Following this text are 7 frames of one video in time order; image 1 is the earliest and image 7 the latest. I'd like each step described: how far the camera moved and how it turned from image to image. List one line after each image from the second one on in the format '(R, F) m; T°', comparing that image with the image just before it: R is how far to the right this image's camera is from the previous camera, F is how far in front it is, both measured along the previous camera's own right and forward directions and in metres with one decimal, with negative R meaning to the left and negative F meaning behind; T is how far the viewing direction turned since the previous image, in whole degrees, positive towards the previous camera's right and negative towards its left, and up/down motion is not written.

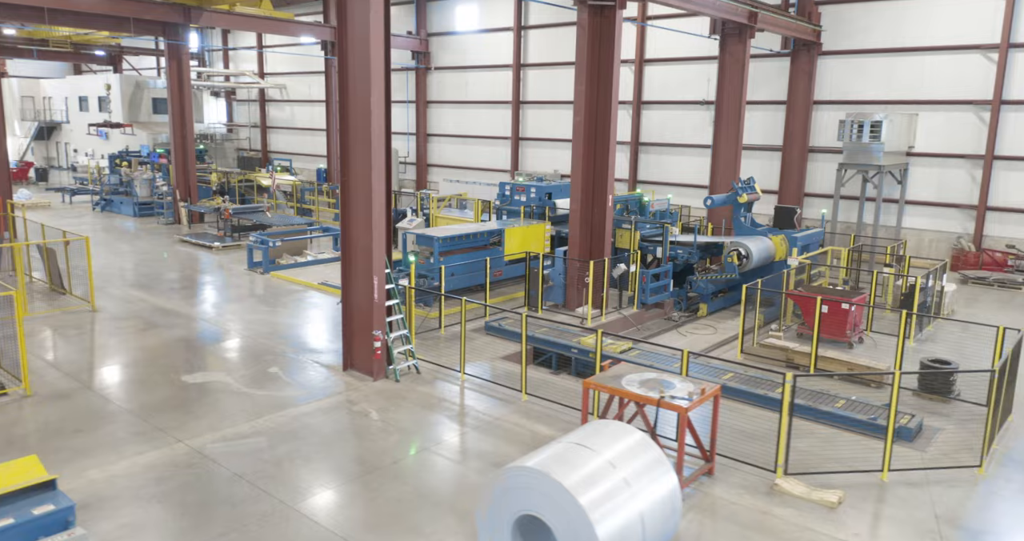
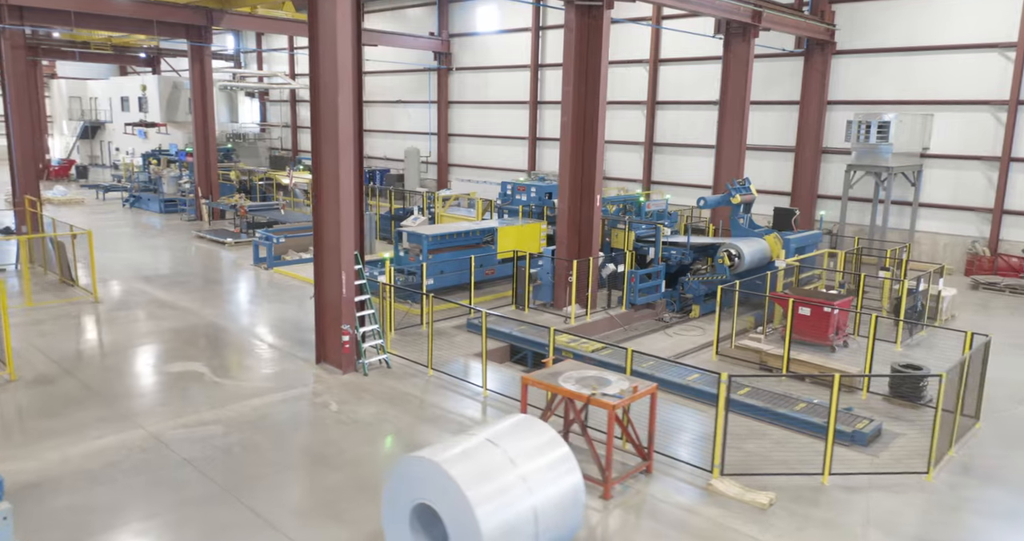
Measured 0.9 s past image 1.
(+1.0, -0.1) m; -3°
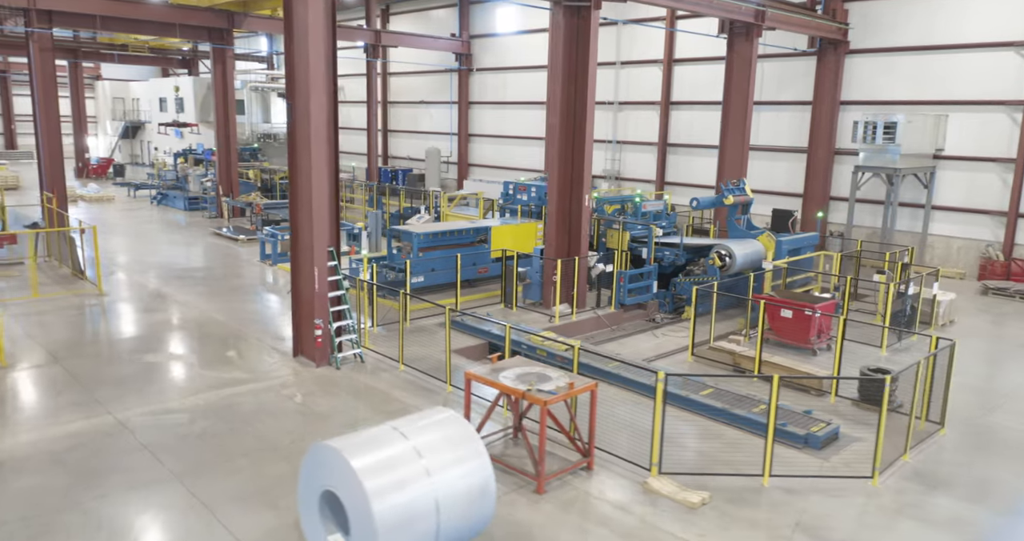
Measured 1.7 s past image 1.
(+1.0, -0.1) m; -3°
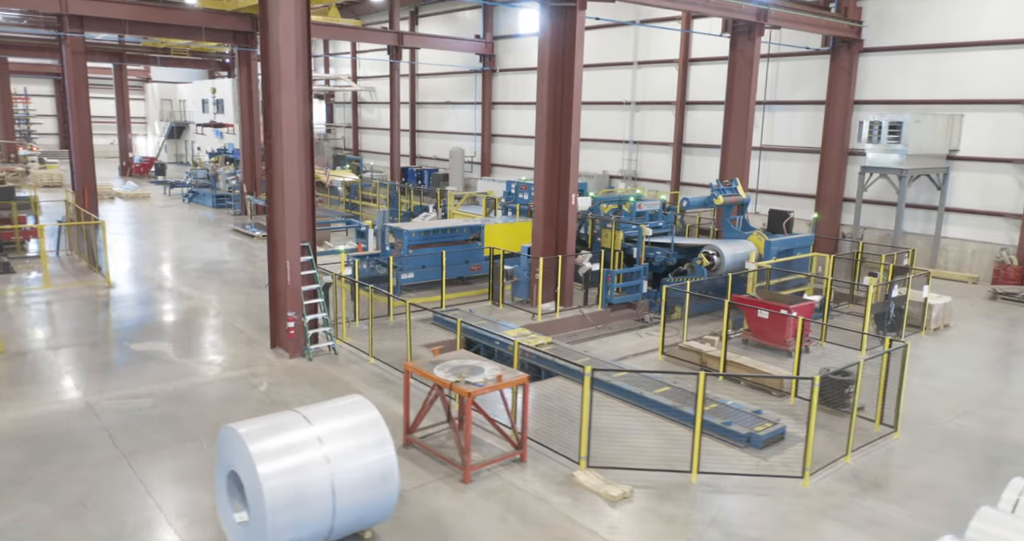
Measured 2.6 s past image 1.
(+1.1, -0.1) m; -4°
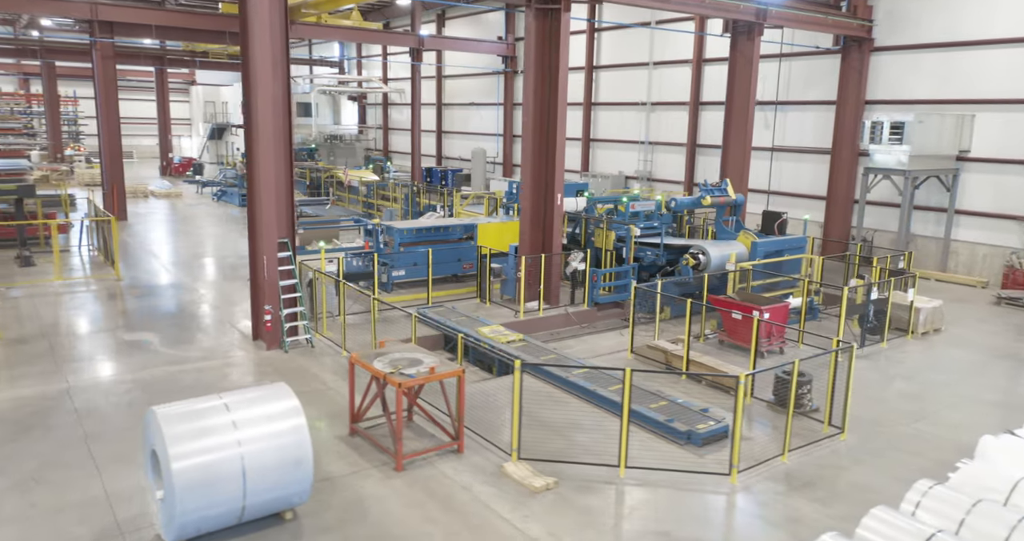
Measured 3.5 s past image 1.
(+1.1, -0.2) m; -3°
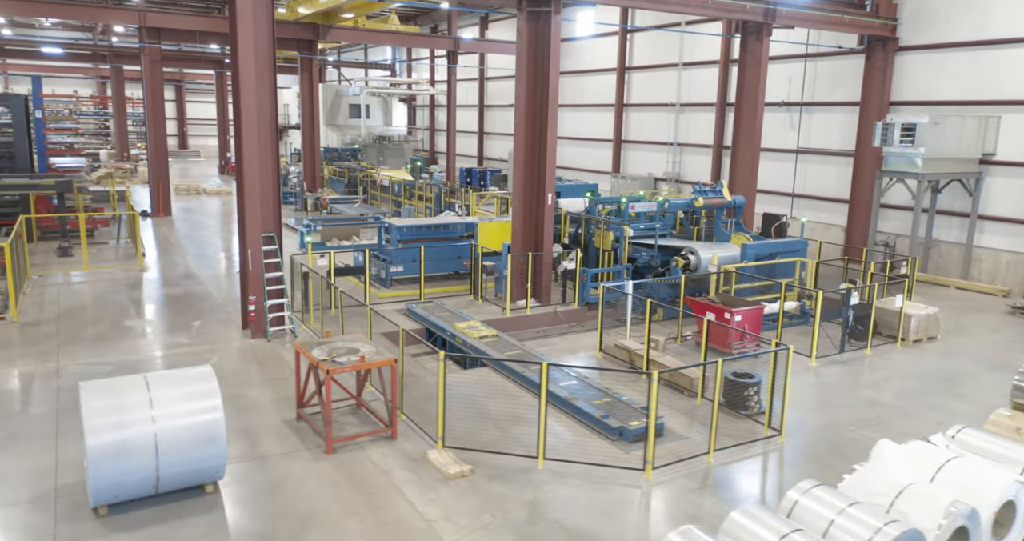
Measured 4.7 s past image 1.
(+1.5, -0.2) m; -5°
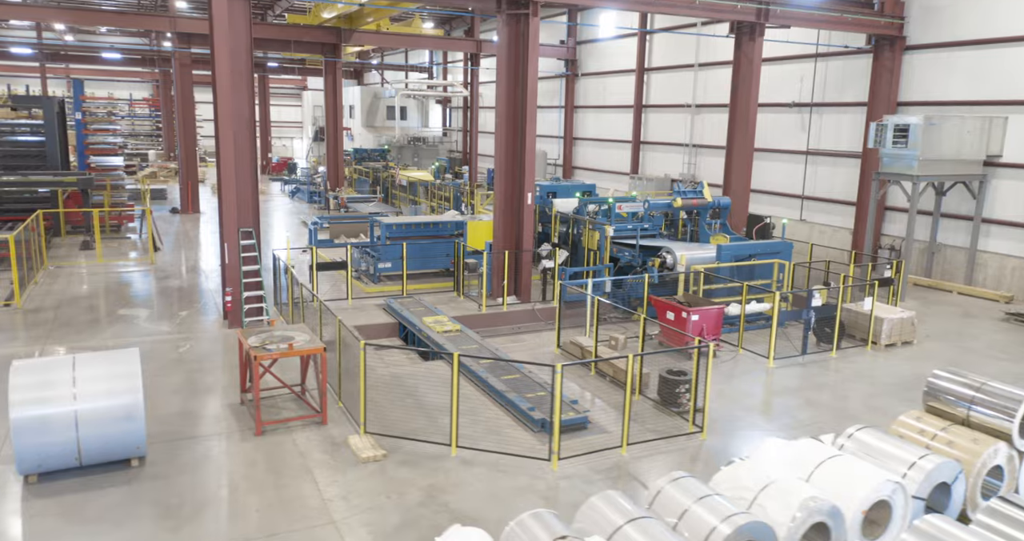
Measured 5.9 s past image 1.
(+1.5, -0.2) m; -4°
